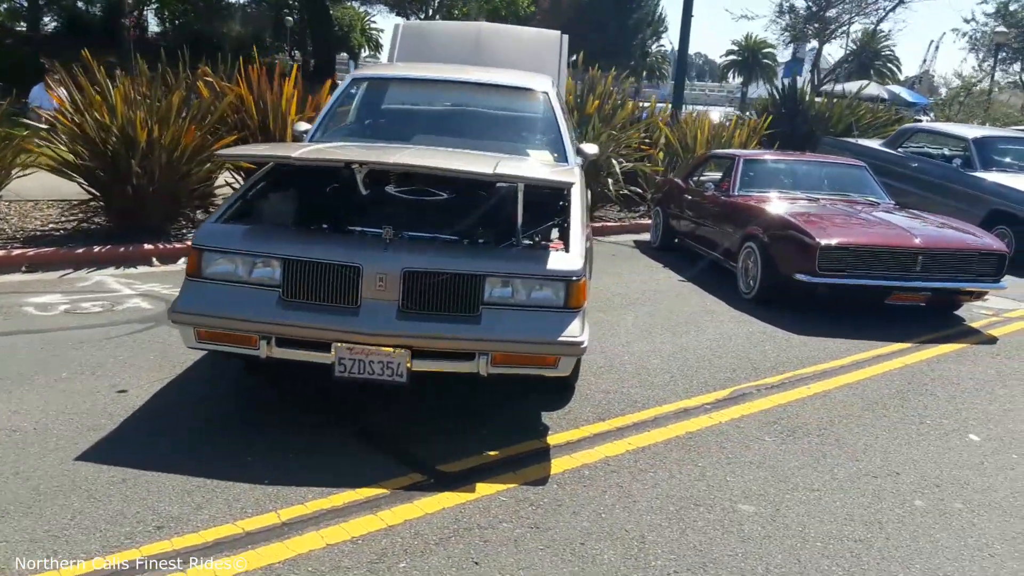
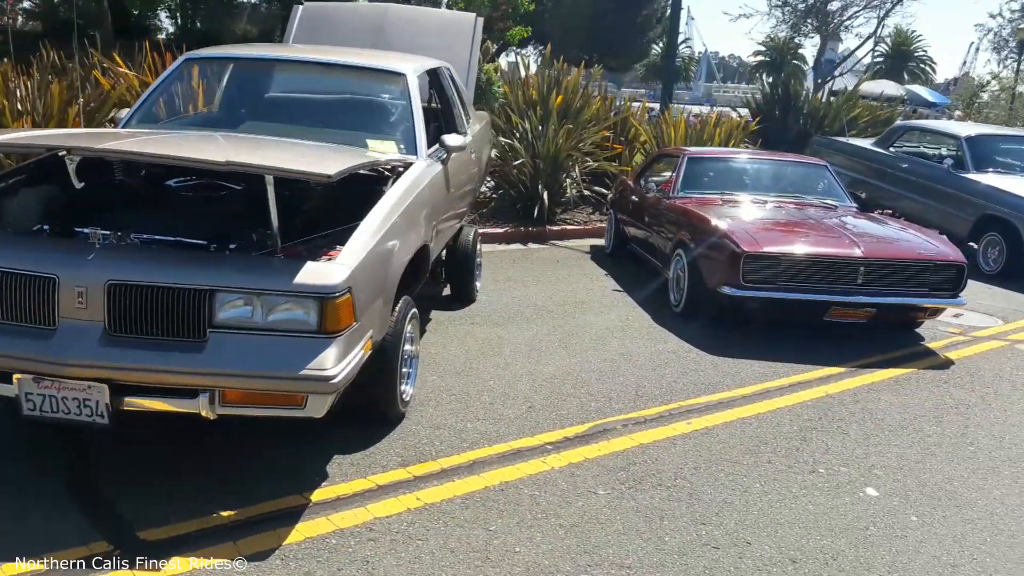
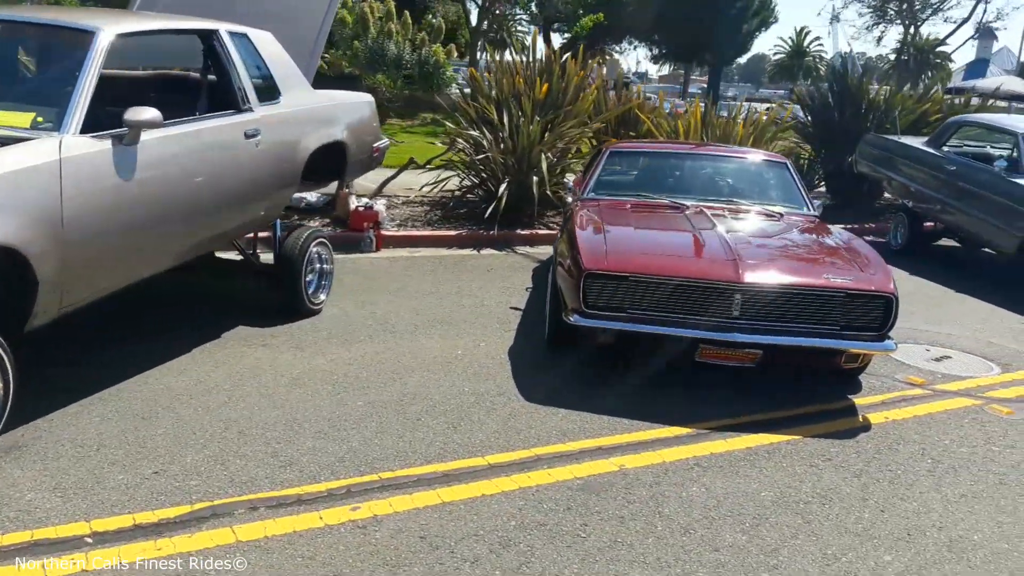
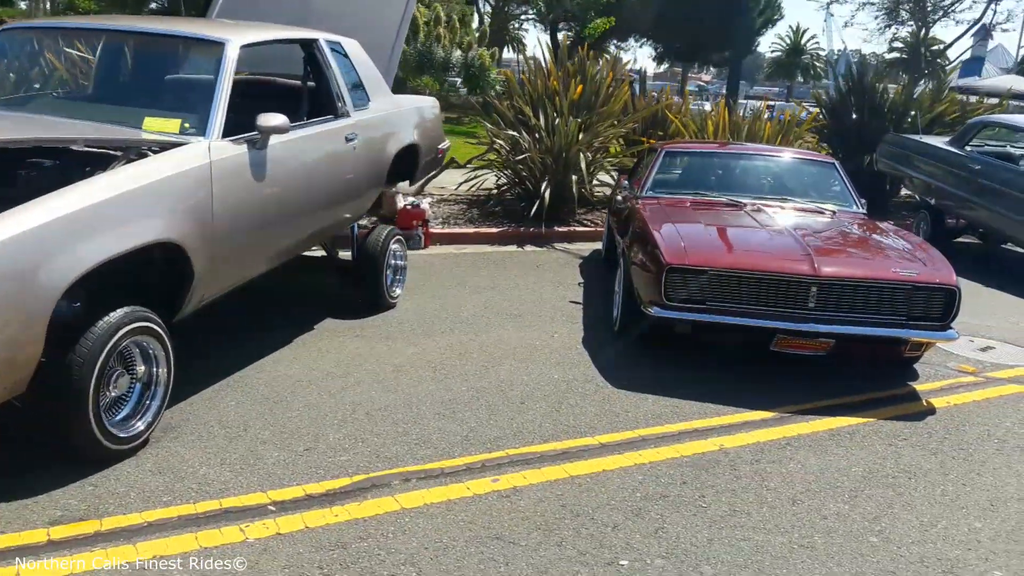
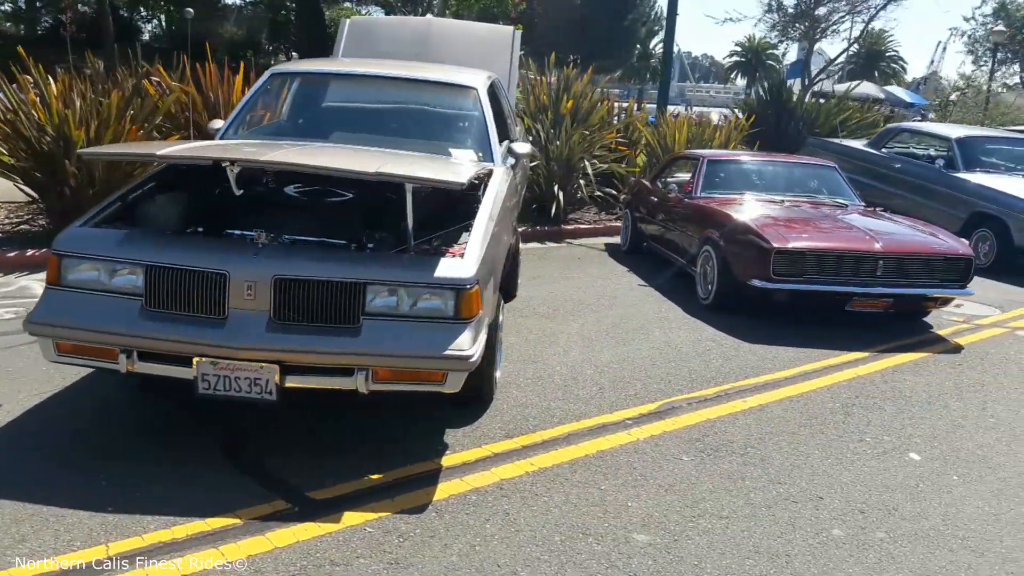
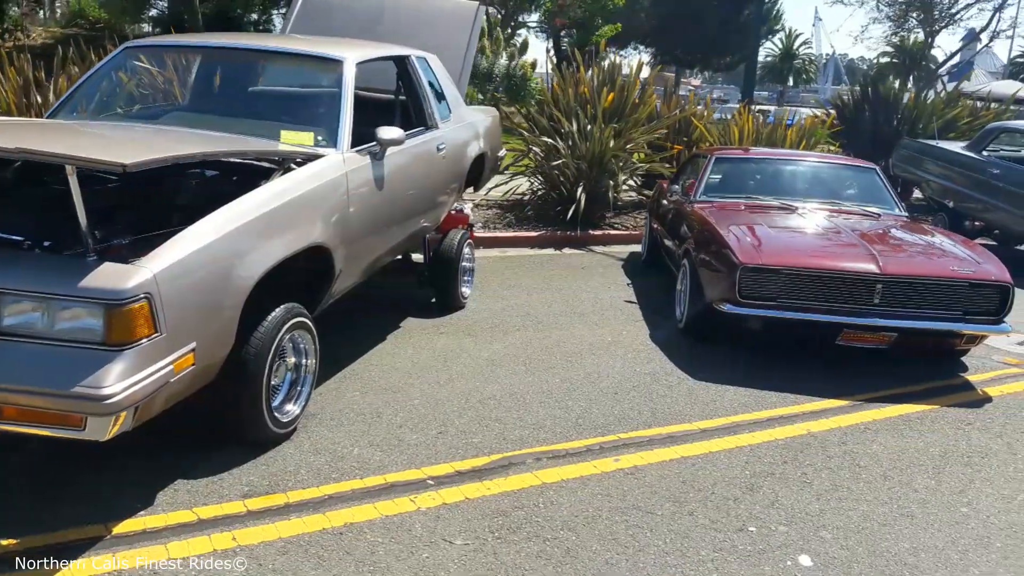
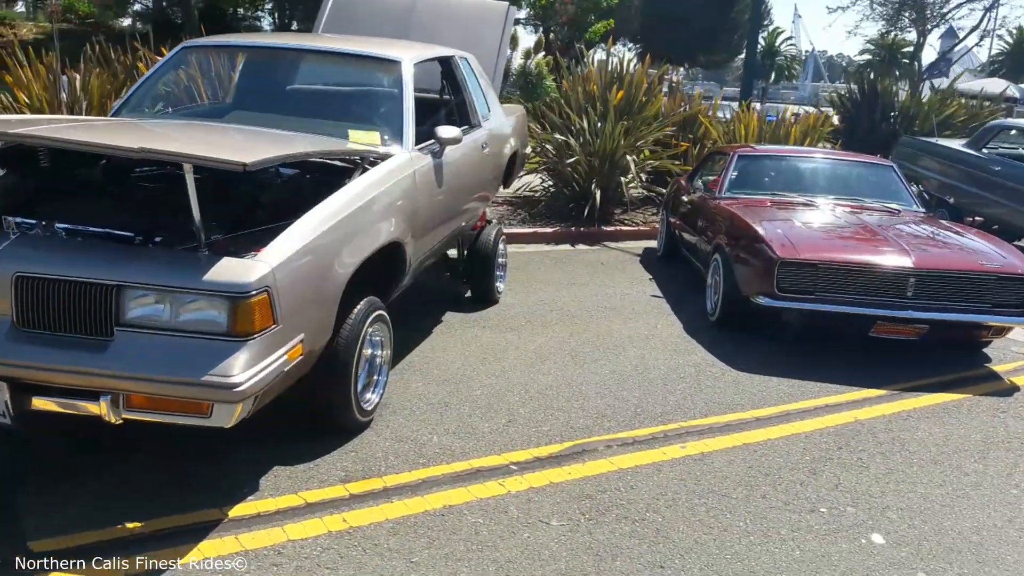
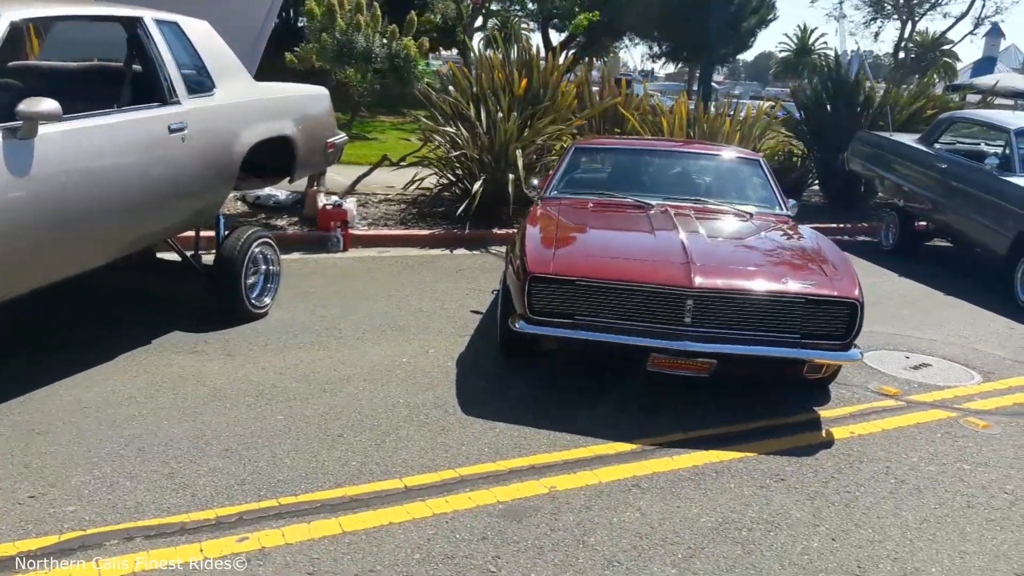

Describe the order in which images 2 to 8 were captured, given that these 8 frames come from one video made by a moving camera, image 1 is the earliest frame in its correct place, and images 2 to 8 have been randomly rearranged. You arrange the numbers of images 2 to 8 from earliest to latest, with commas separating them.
5, 2, 7, 6, 4, 3, 8
